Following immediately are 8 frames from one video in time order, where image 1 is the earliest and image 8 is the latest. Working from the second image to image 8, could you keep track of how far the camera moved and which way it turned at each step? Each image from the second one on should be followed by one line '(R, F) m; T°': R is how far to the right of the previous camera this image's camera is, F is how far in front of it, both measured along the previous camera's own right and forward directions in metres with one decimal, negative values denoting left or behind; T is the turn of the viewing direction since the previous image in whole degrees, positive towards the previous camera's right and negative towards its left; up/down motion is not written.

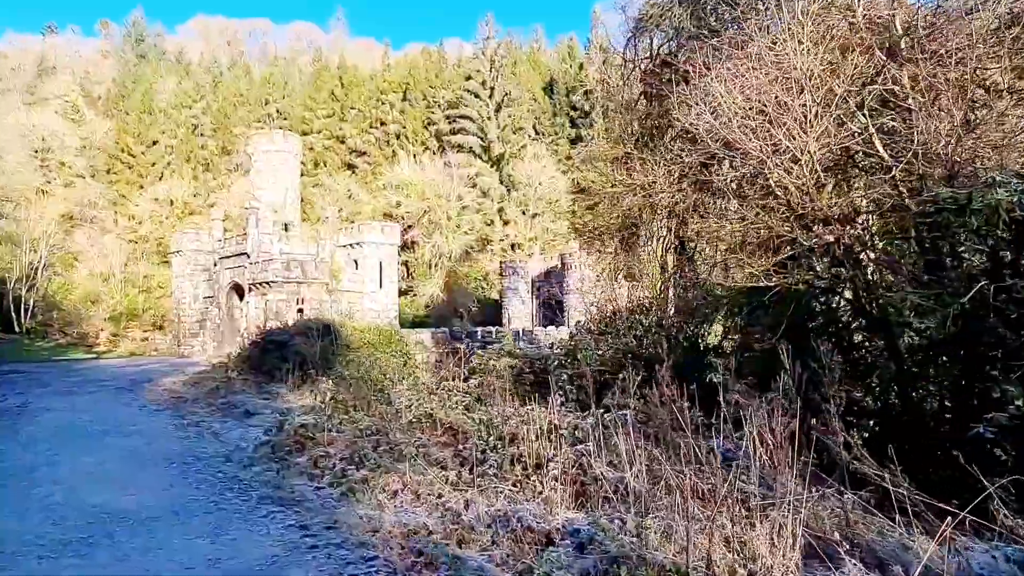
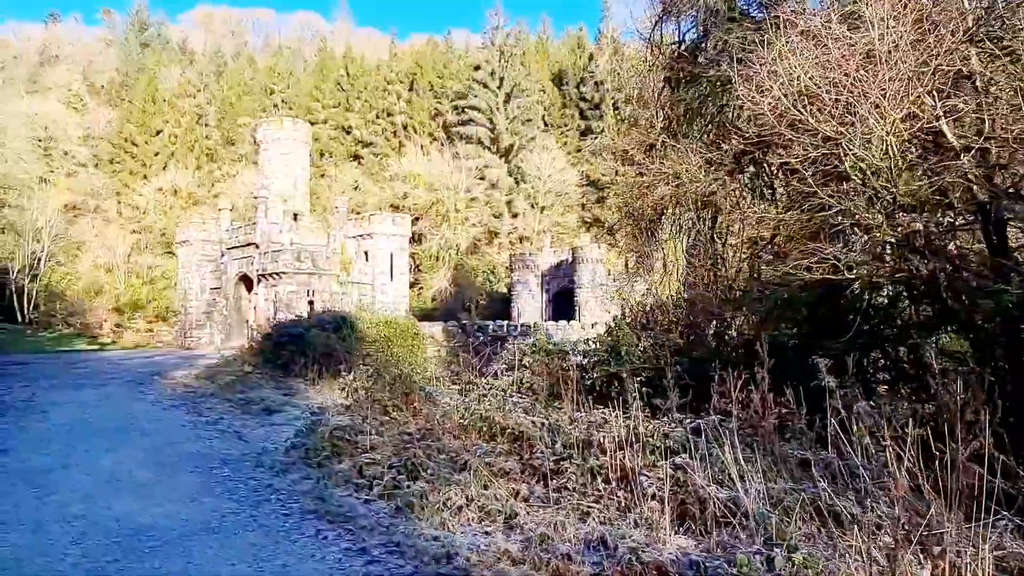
(-0.4, +0.4) m; 0°
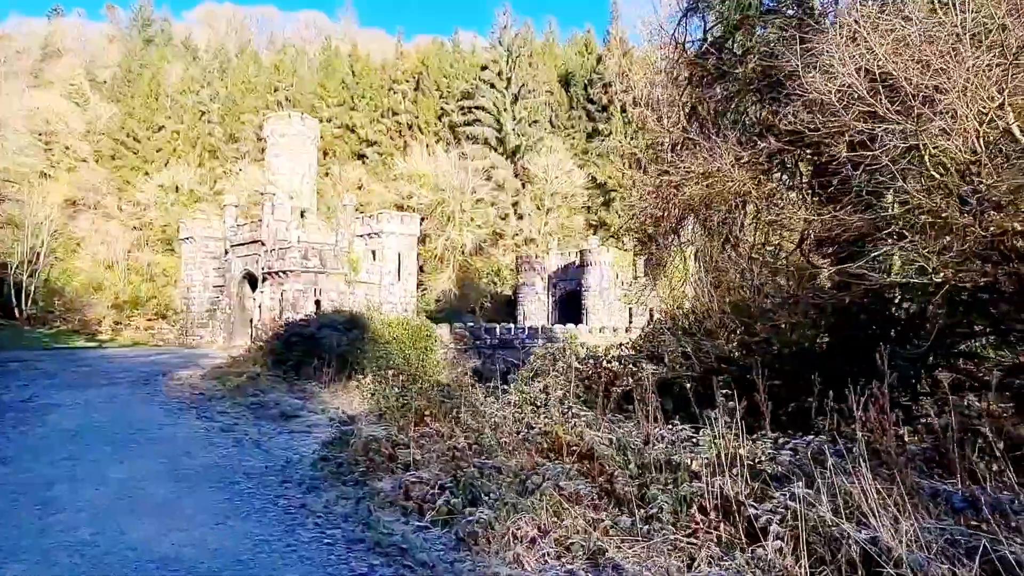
(-0.3, +0.4) m; 0°
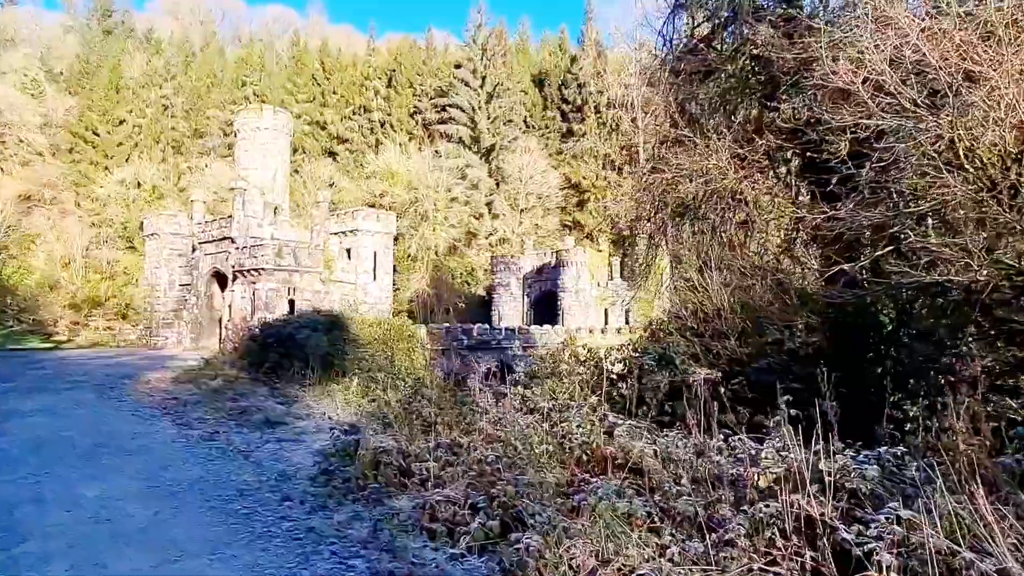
(-0.3, +0.3) m; +3°
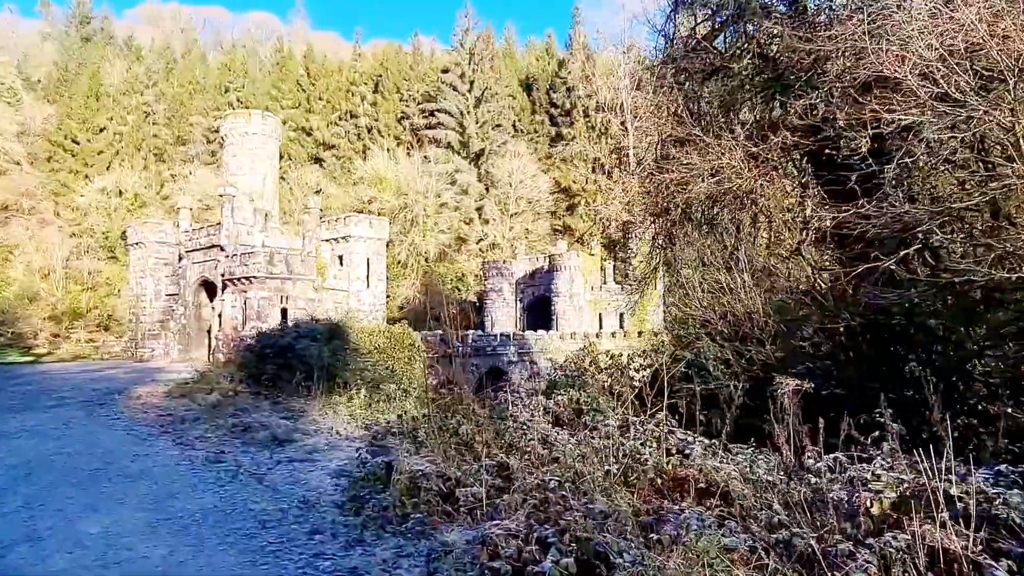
(-0.3, +0.3) m; +1°
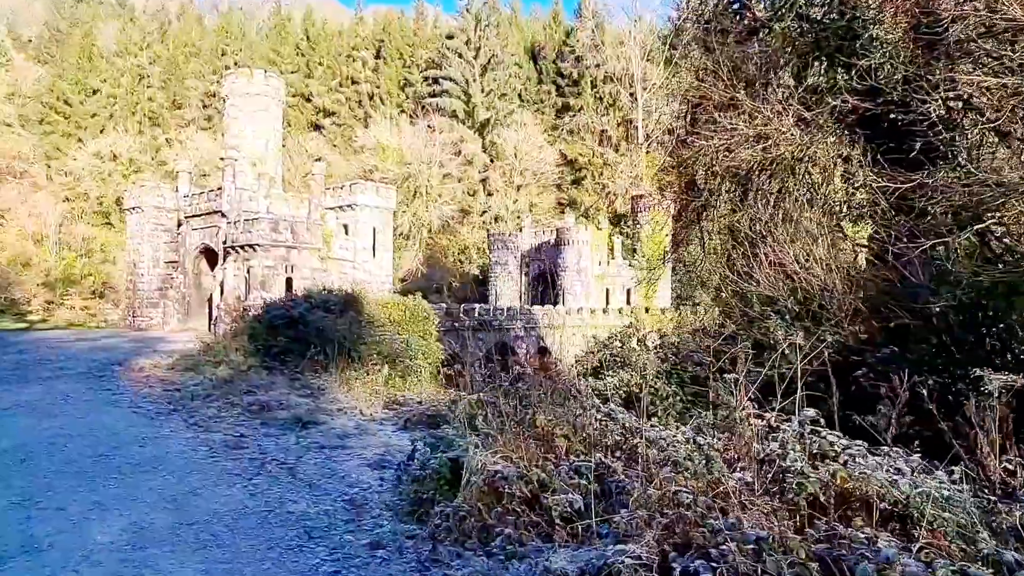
(-0.4, +0.5) m; 0°
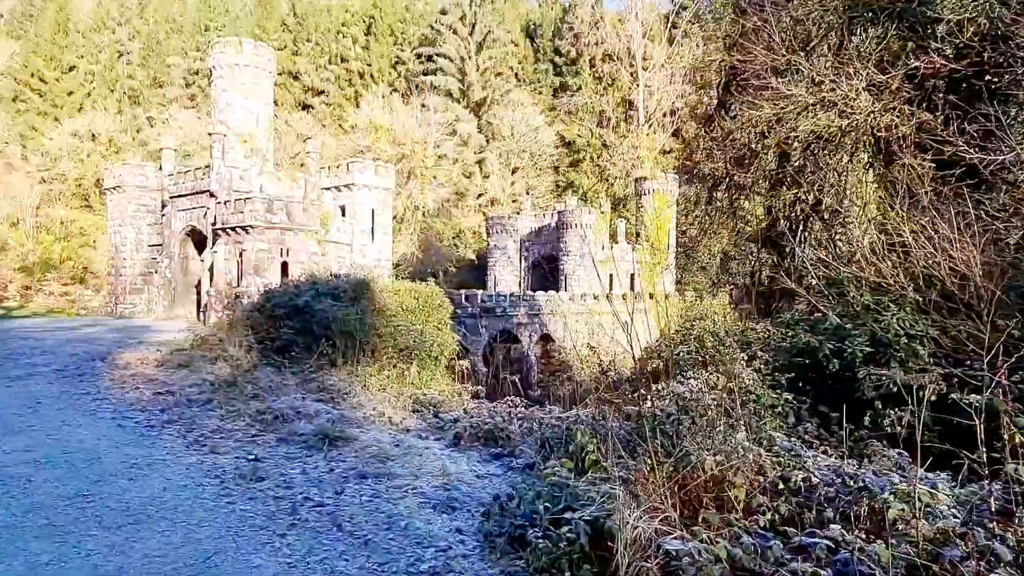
(-0.5, +0.9) m; +1°
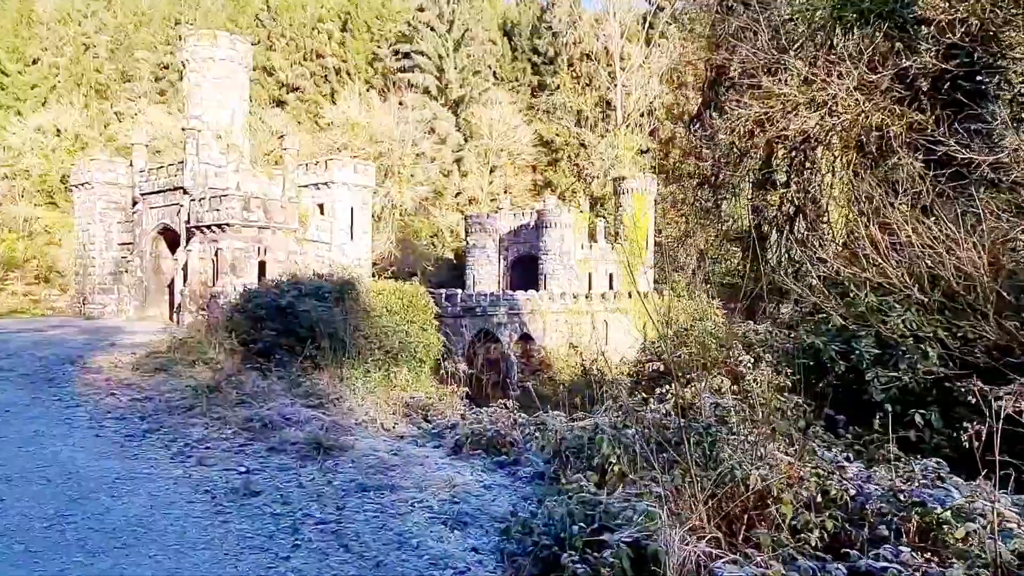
(-0.2, +0.2) m; +2°
